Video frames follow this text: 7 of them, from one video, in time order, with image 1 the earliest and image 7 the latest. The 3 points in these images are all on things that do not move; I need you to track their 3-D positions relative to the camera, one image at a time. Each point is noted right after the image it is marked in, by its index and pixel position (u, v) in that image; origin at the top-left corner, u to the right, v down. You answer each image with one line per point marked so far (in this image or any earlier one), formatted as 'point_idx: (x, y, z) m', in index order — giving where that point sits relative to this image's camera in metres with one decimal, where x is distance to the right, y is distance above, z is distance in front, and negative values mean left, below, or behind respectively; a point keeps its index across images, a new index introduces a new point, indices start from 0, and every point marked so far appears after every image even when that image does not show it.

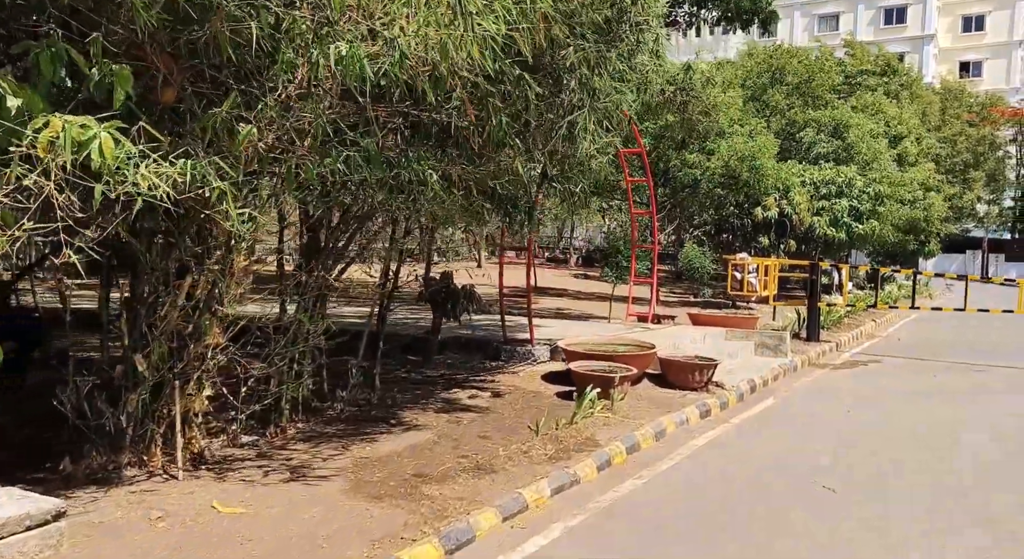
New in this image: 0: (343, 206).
0: (-1.1, +0.5, +5.3) m
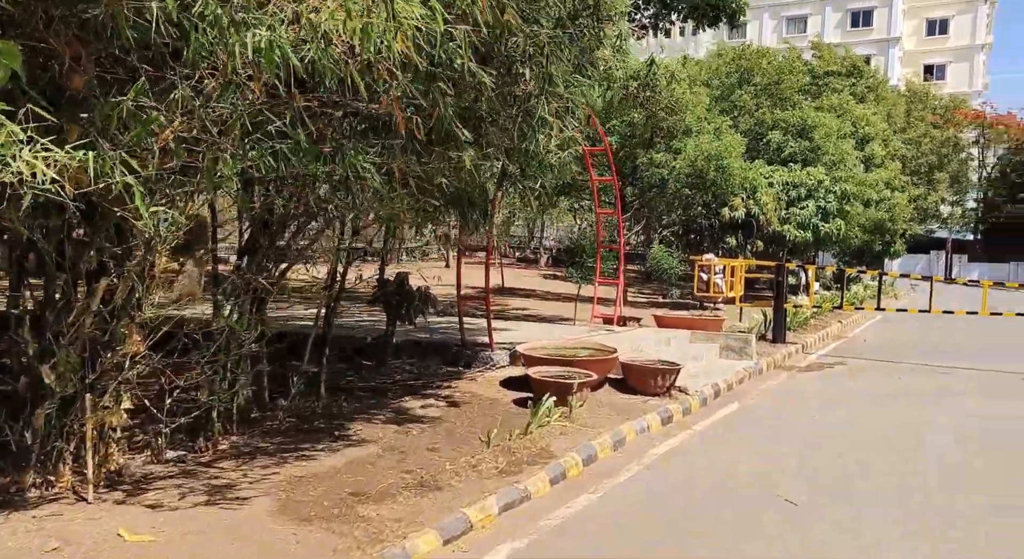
0: (-1.4, +0.5, +5.0) m
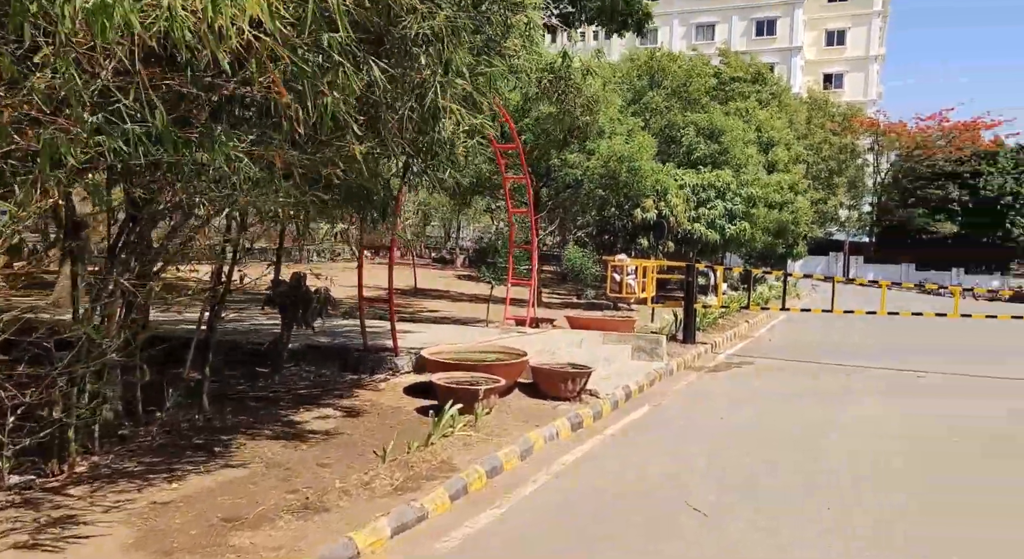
0: (-2.0, +0.5, +4.4) m
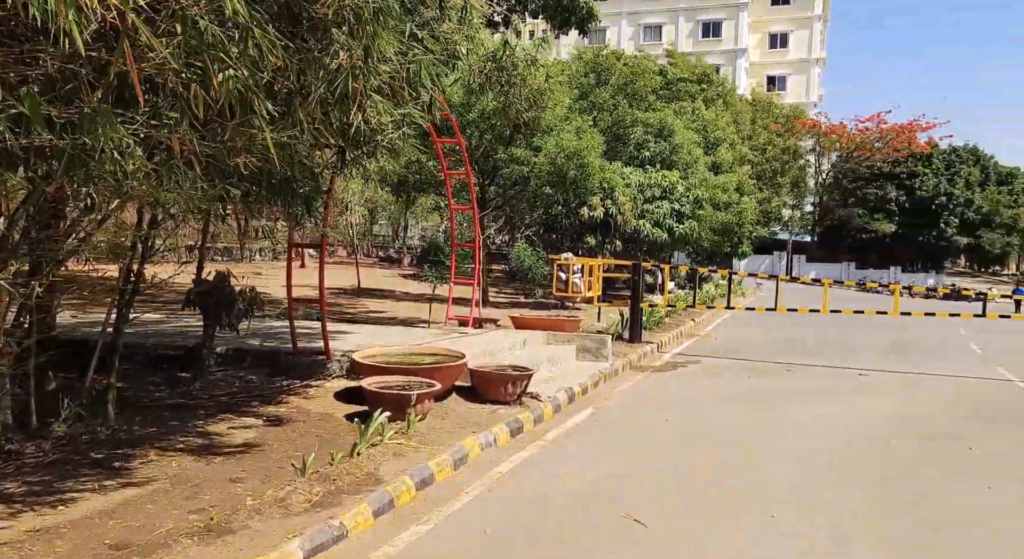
0: (-2.3, +0.5, +4.0) m
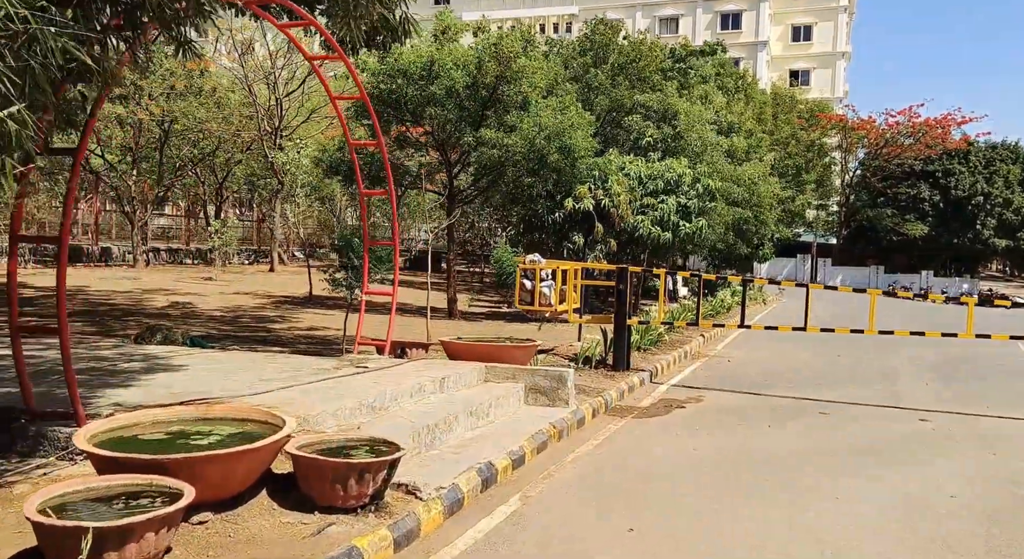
0: (-3.2, +0.4, +0.9) m
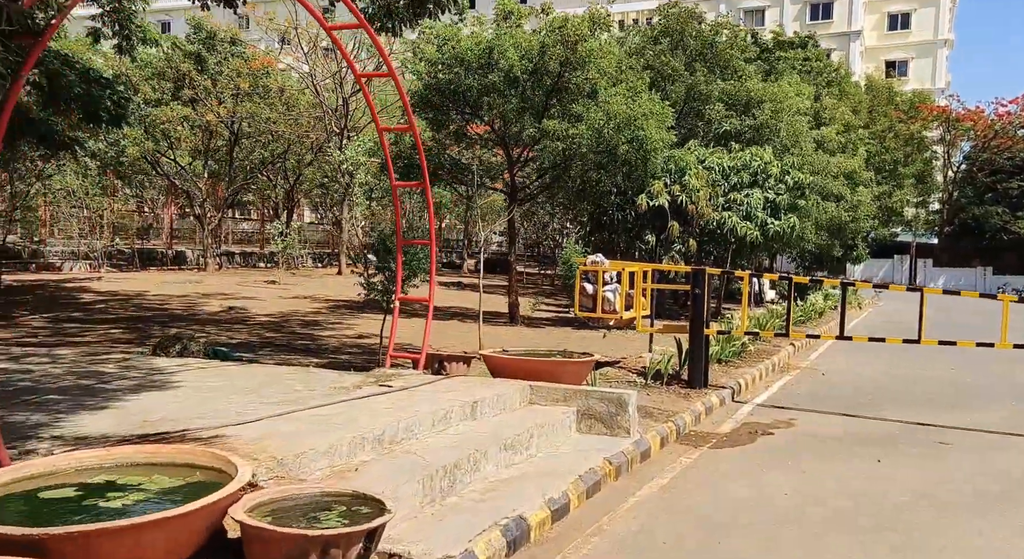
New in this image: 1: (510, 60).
0: (-3.5, +0.4, 0.0) m
1: (0.0, +3.7, +13.9) m
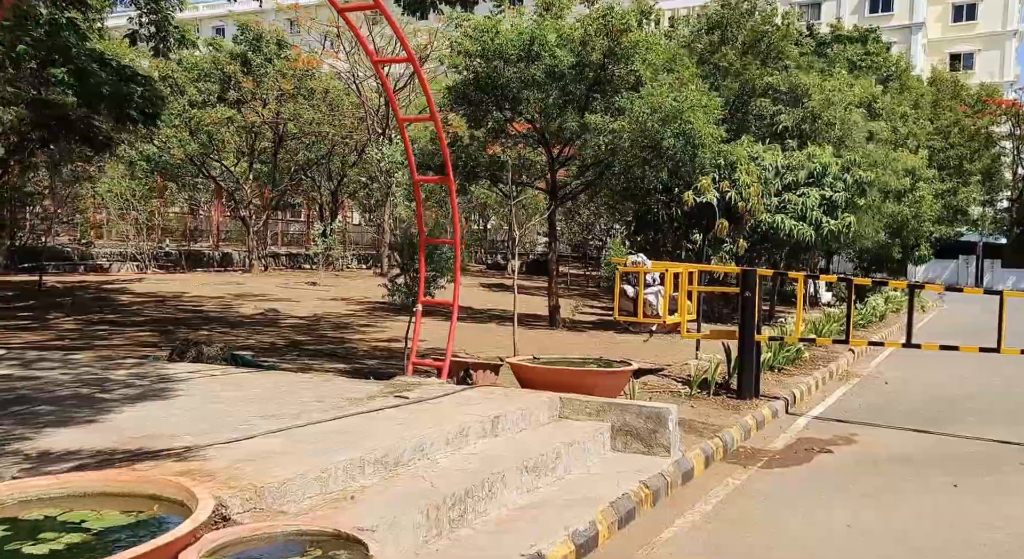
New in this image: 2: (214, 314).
0: (-3.7, +0.4, -0.4) m
1: (+0.6, +3.6, +13.3) m
2: (-5.1, -0.6, +14.2) m
